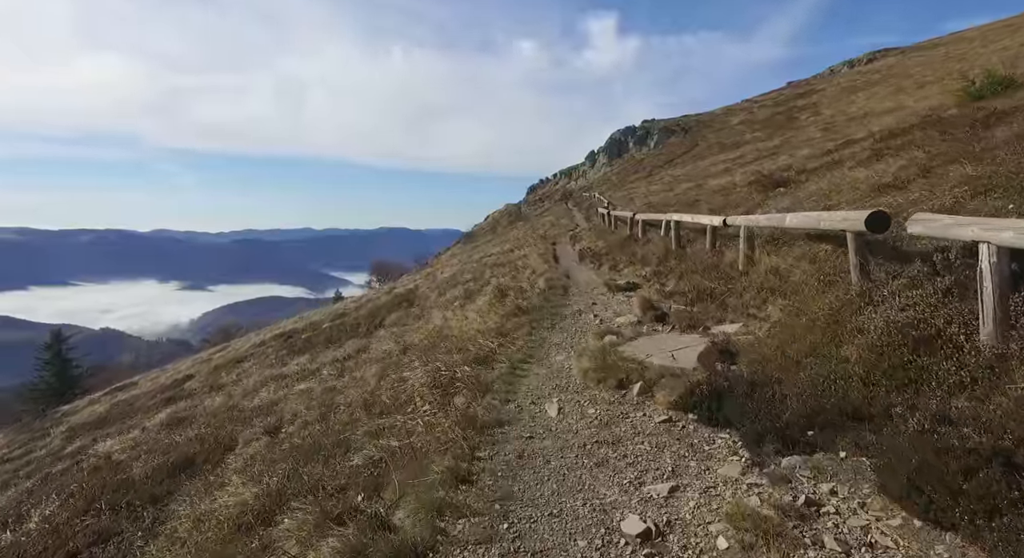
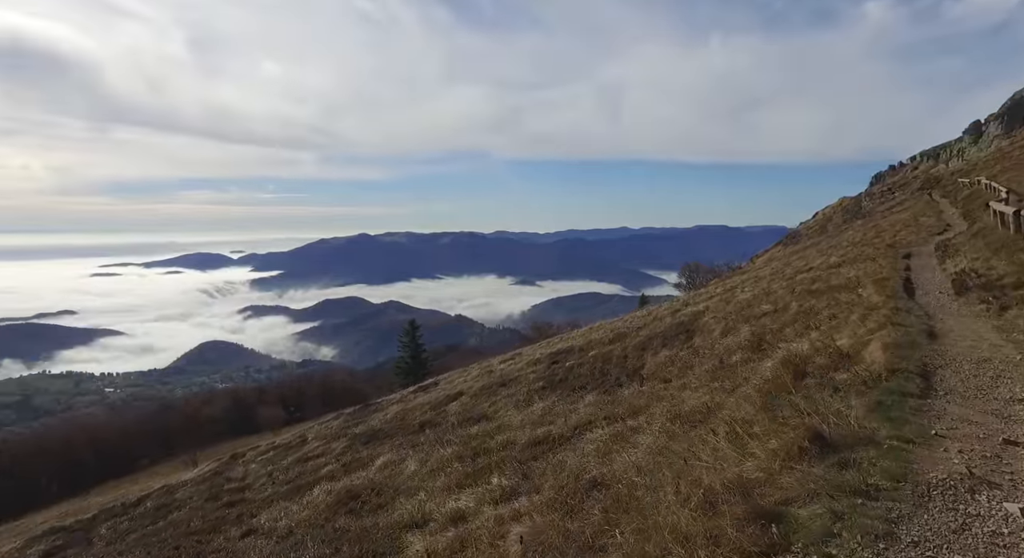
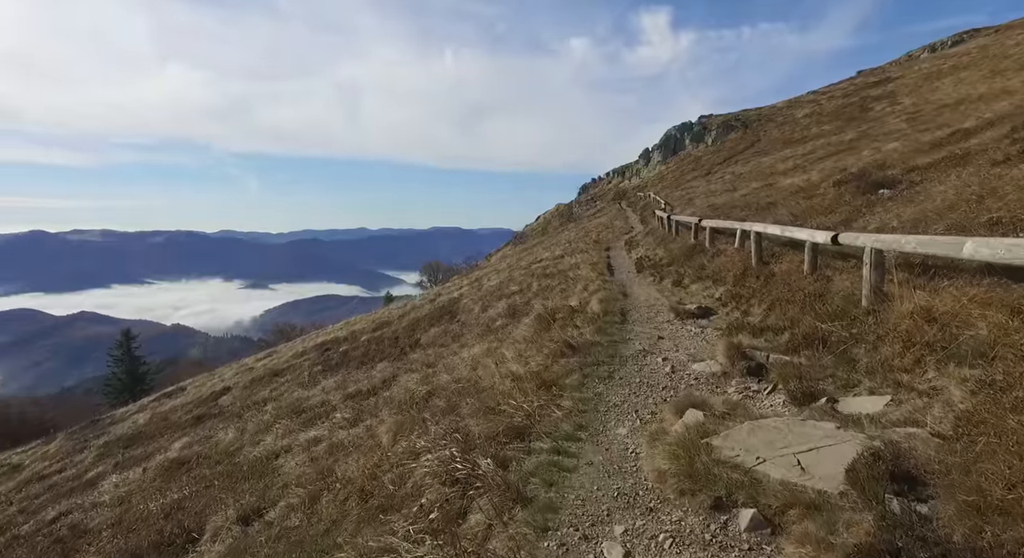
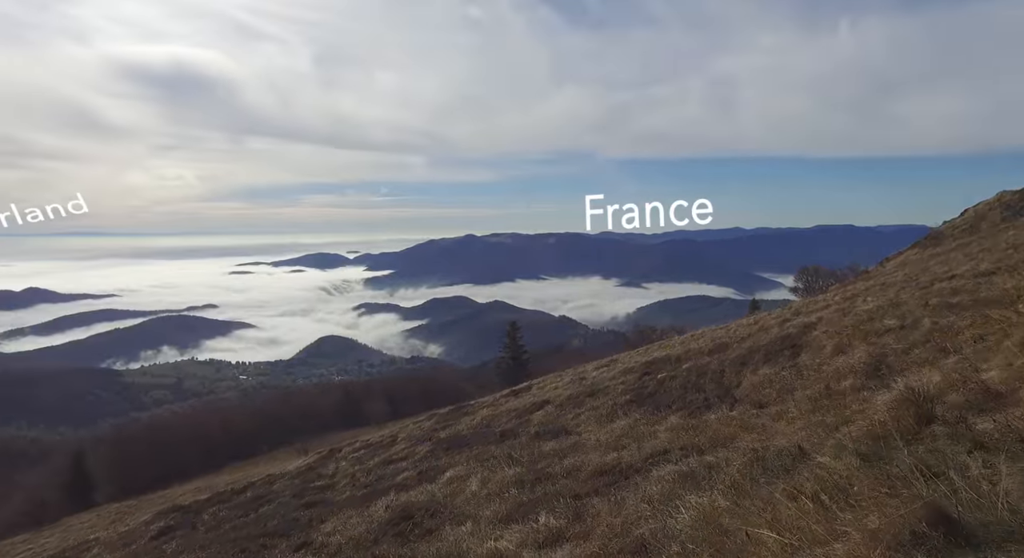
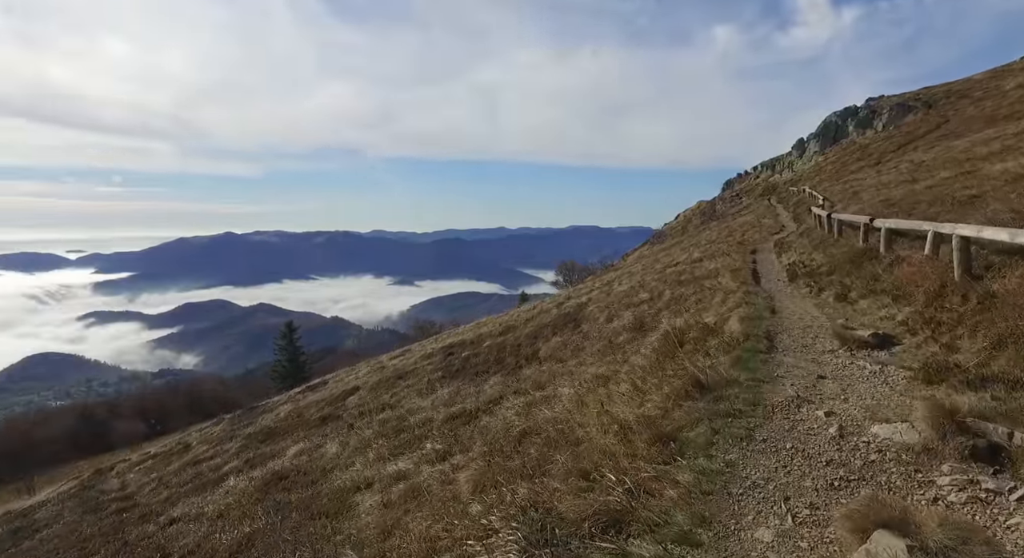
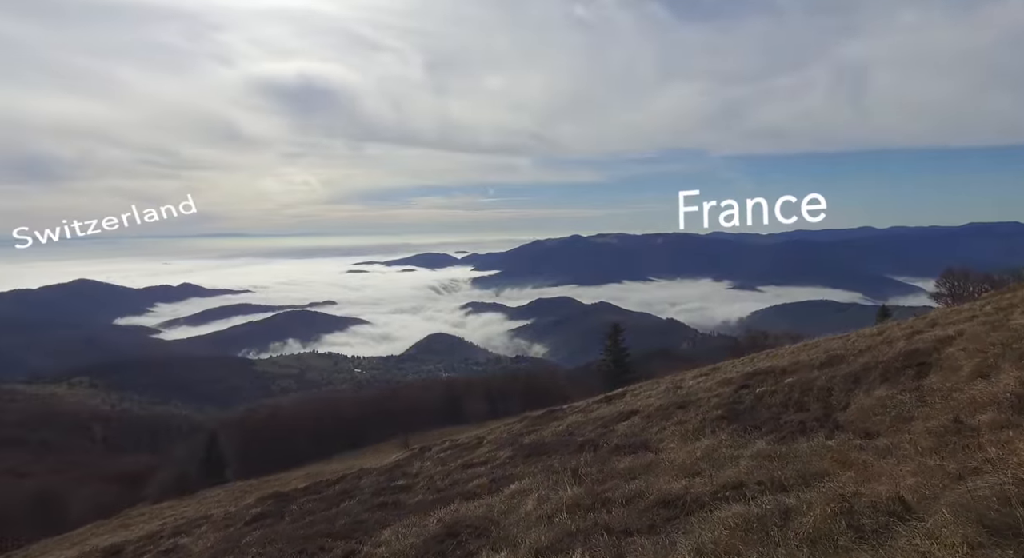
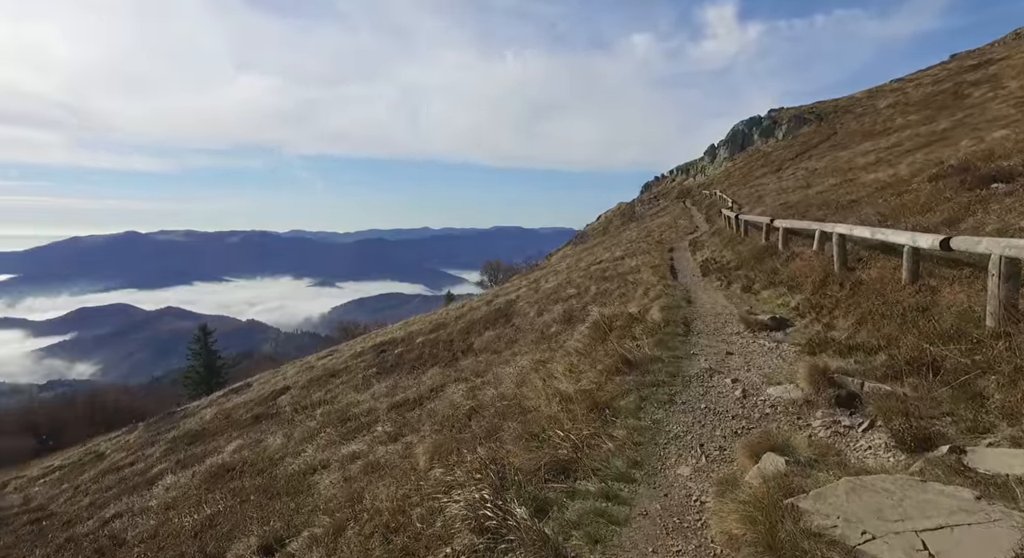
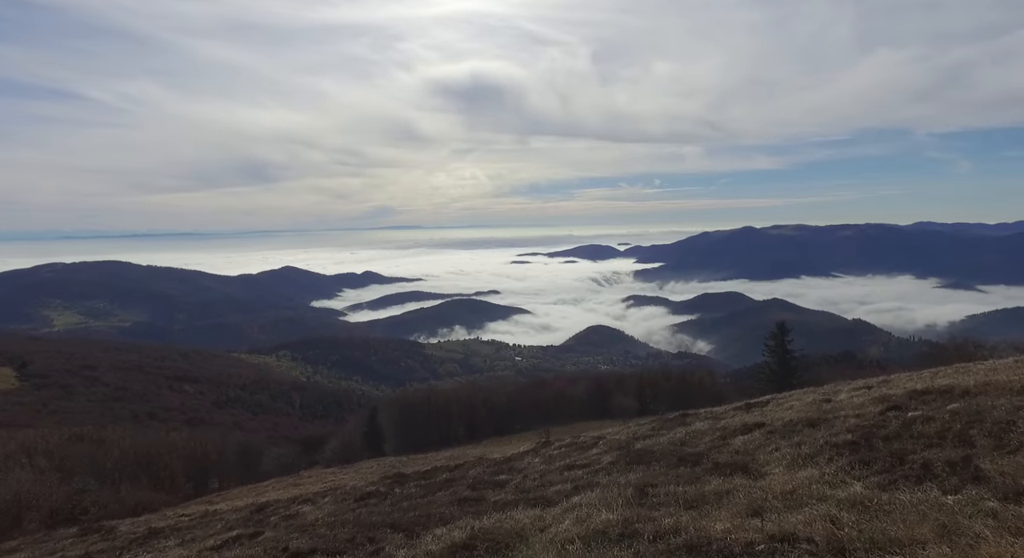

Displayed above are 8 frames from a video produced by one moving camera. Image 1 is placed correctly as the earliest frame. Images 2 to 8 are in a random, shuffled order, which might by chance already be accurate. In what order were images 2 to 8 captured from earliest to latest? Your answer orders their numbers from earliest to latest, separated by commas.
3, 7, 5, 2, 4, 6, 8
